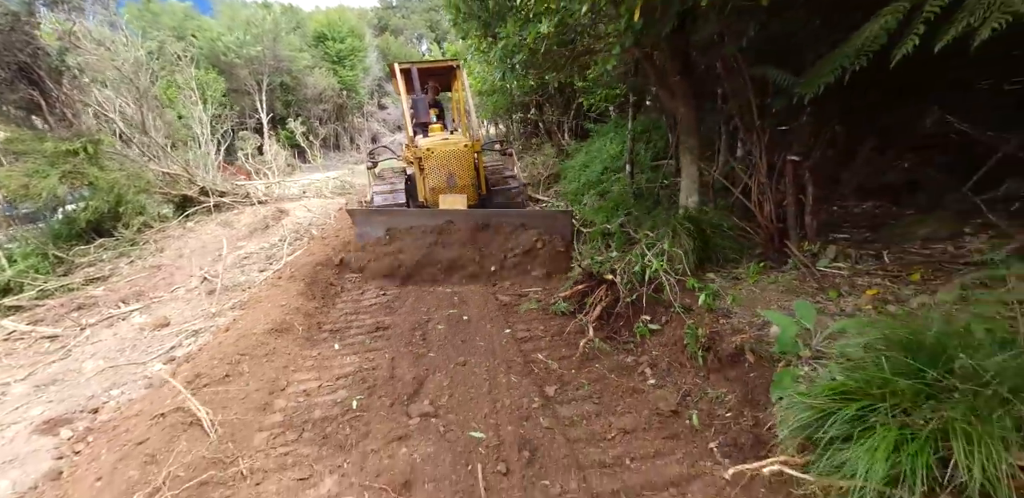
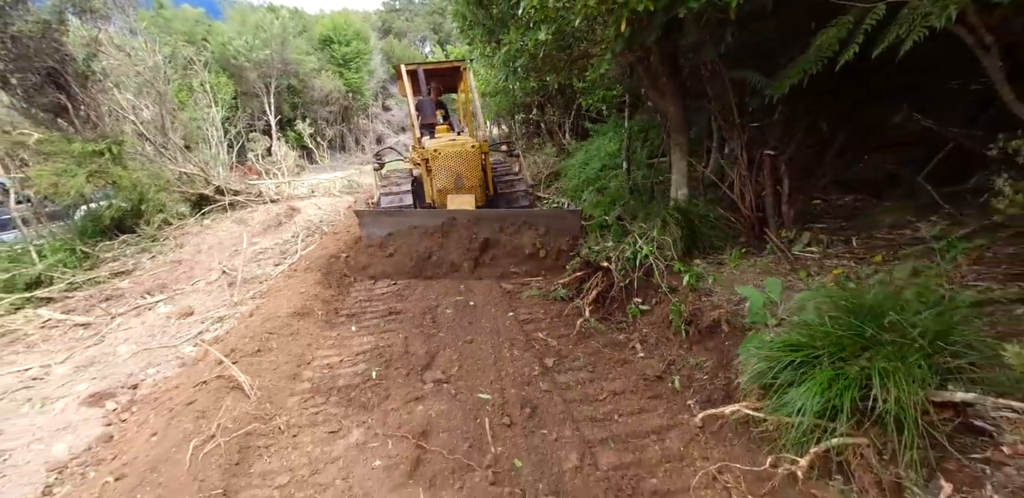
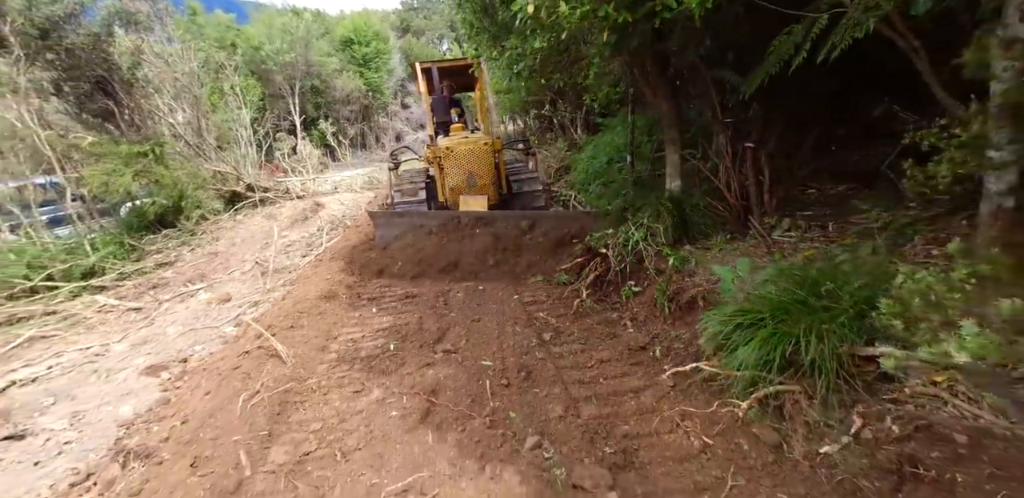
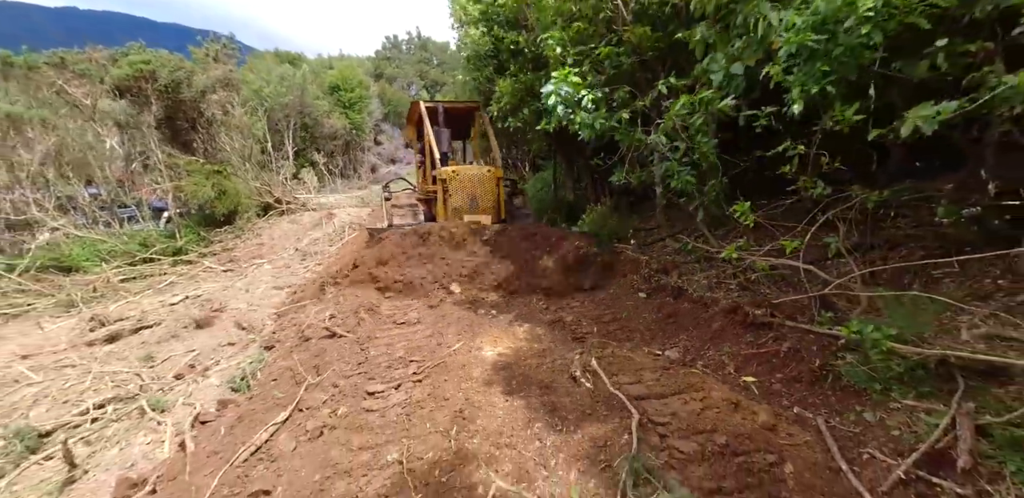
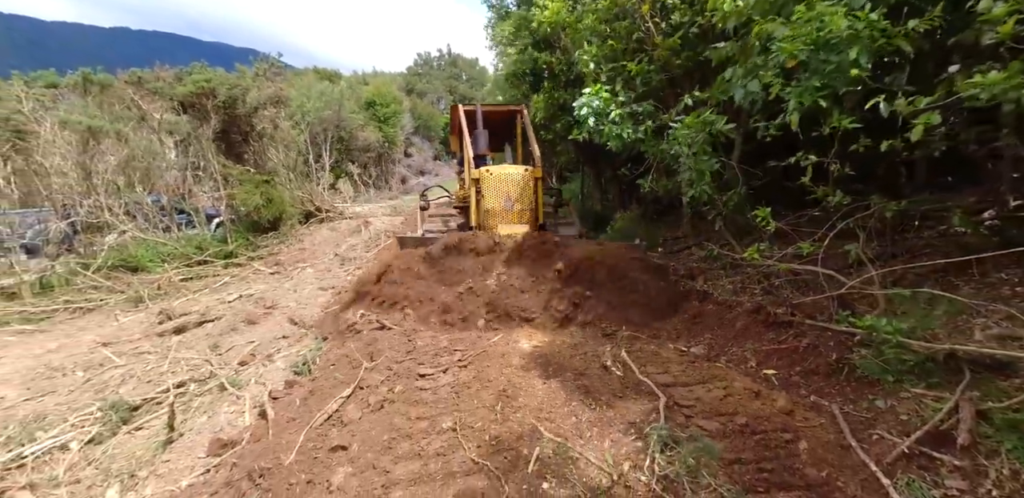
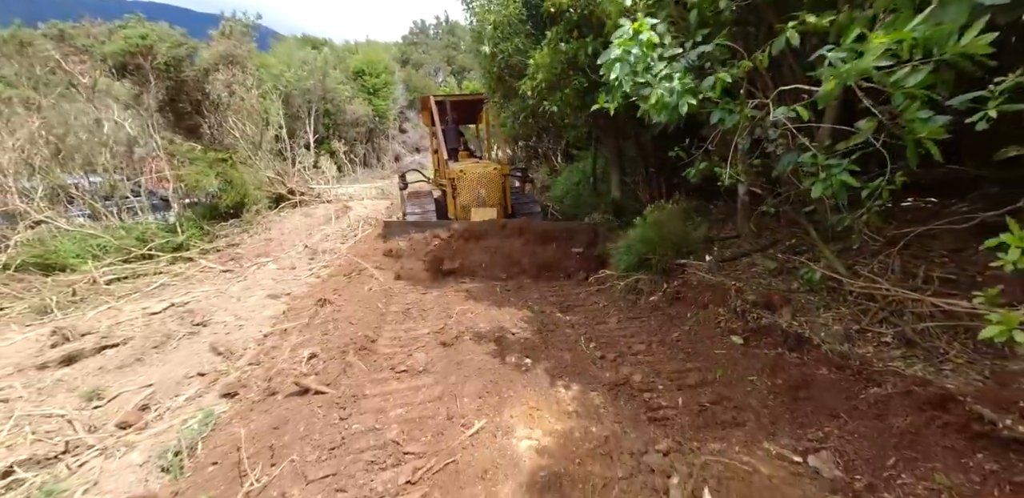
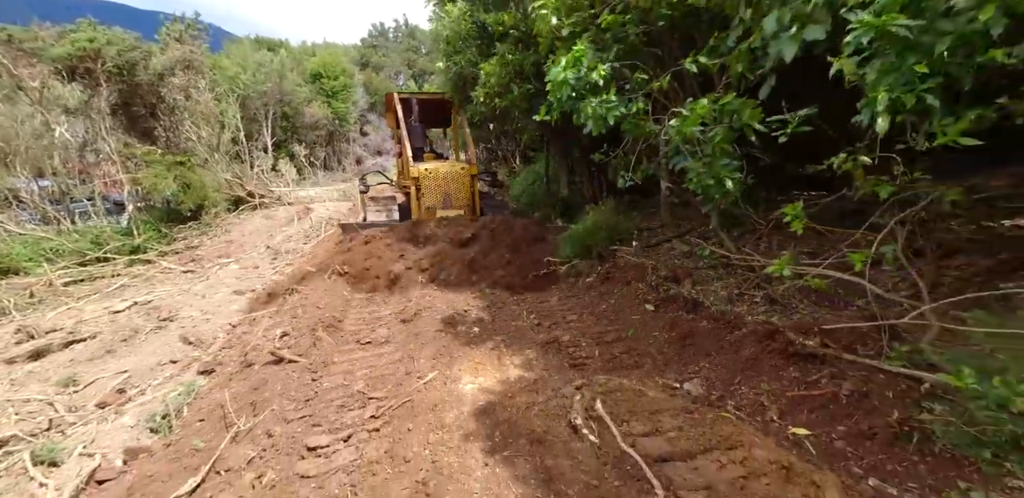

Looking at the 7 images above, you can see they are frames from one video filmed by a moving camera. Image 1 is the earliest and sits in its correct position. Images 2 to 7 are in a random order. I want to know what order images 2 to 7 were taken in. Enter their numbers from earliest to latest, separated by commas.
2, 3, 6, 7, 4, 5
